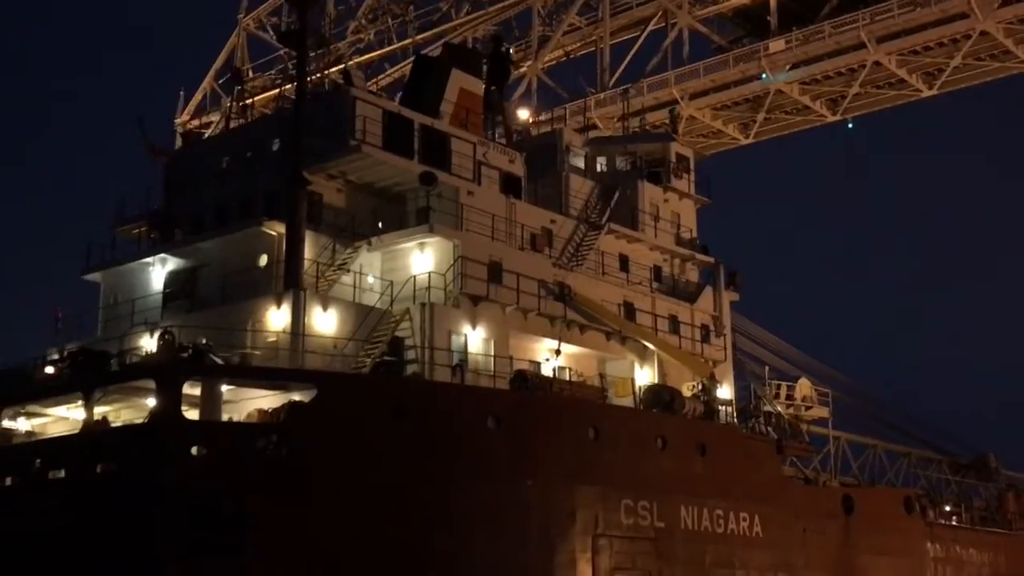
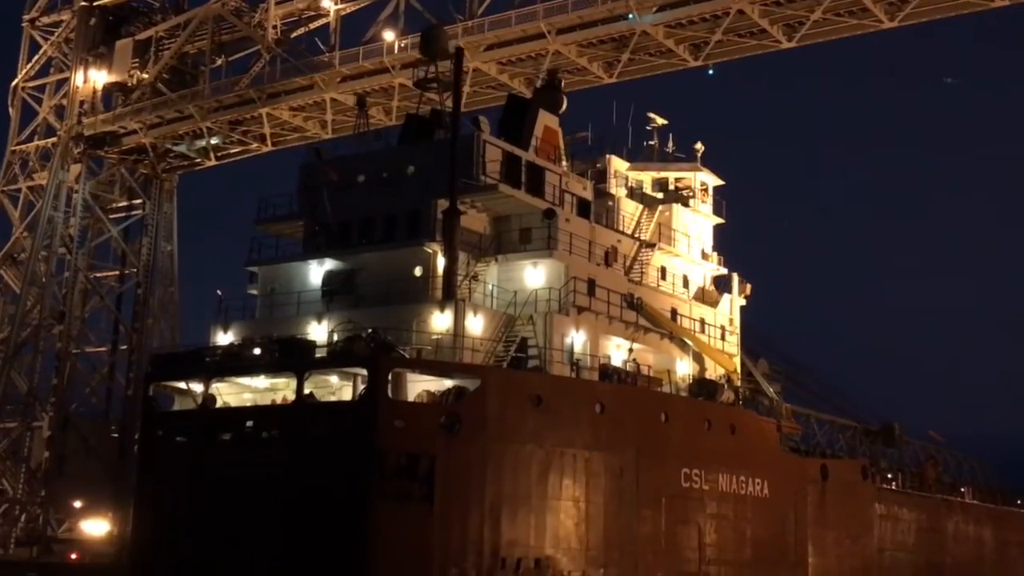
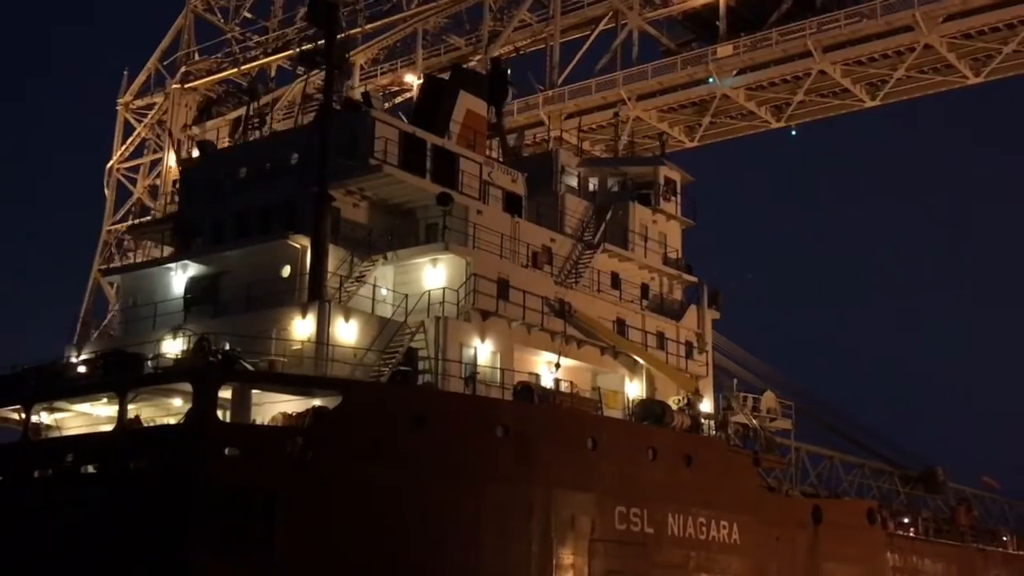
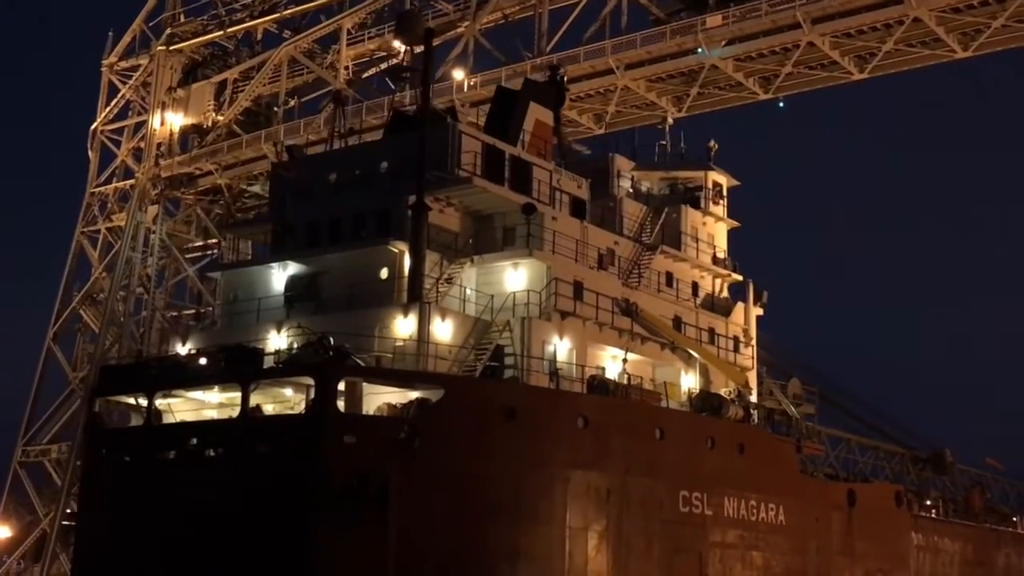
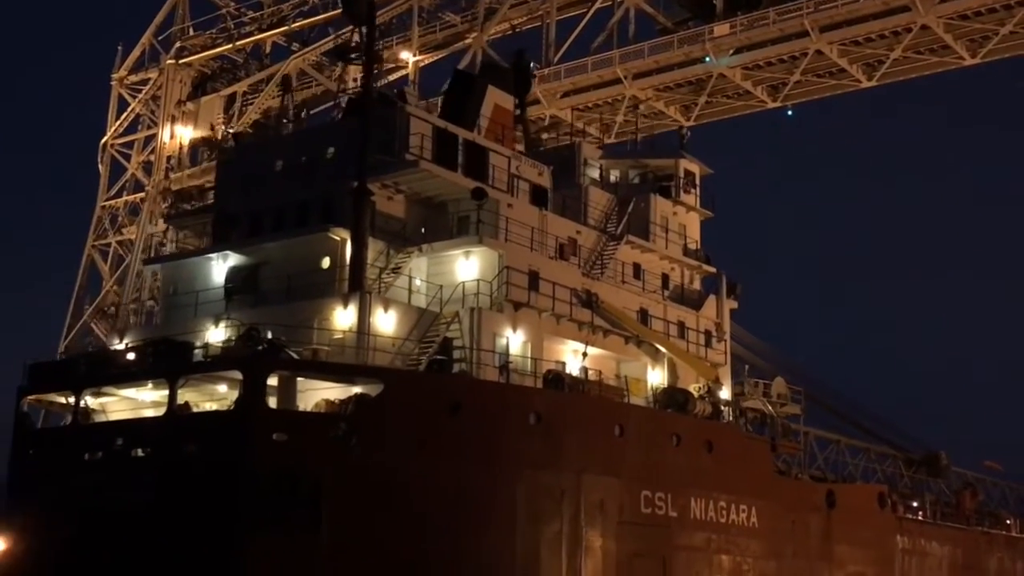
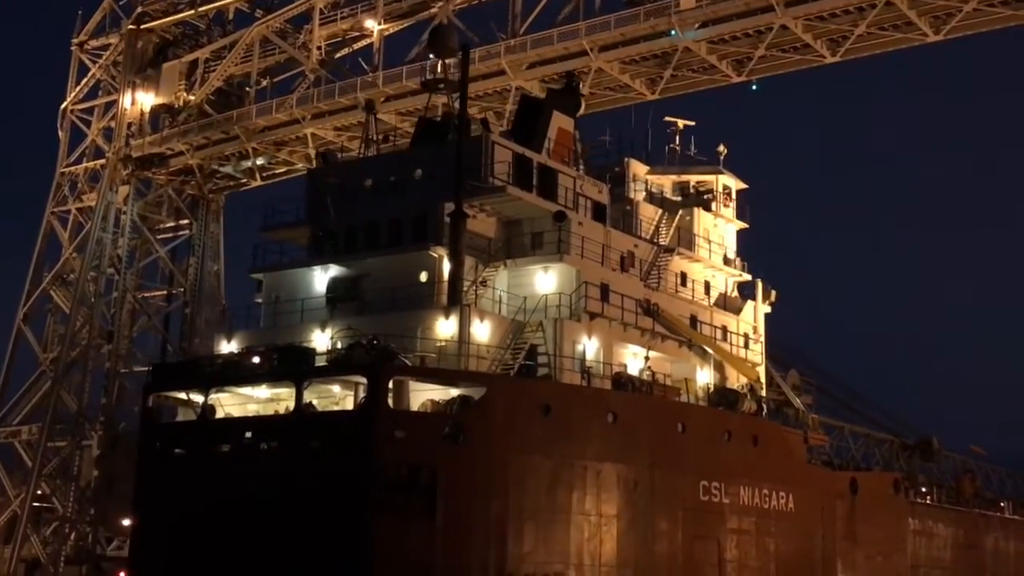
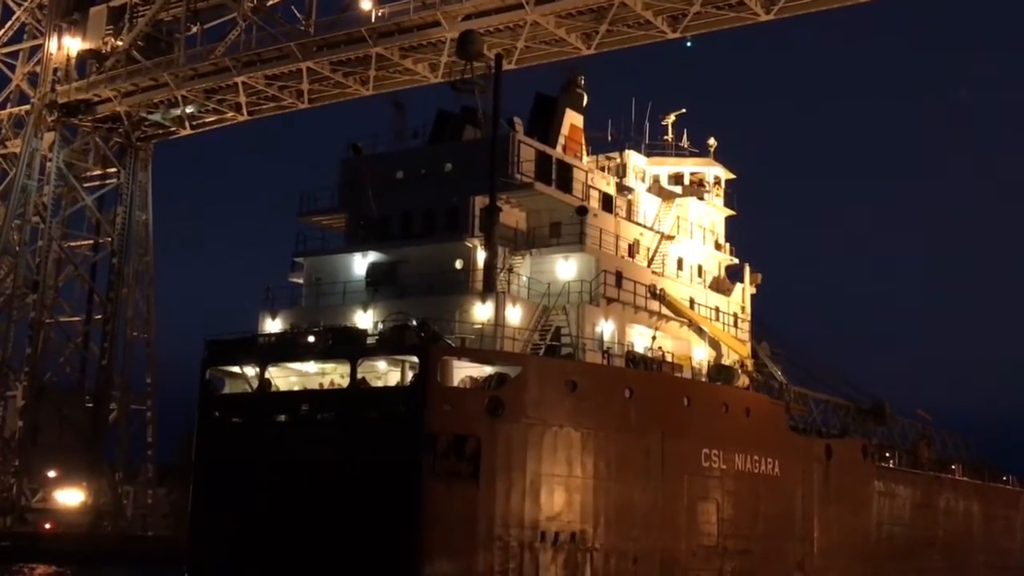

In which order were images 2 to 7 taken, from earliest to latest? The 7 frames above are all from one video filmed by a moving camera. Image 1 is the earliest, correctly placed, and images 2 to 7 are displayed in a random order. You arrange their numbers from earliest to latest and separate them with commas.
3, 5, 4, 6, 2, 7
